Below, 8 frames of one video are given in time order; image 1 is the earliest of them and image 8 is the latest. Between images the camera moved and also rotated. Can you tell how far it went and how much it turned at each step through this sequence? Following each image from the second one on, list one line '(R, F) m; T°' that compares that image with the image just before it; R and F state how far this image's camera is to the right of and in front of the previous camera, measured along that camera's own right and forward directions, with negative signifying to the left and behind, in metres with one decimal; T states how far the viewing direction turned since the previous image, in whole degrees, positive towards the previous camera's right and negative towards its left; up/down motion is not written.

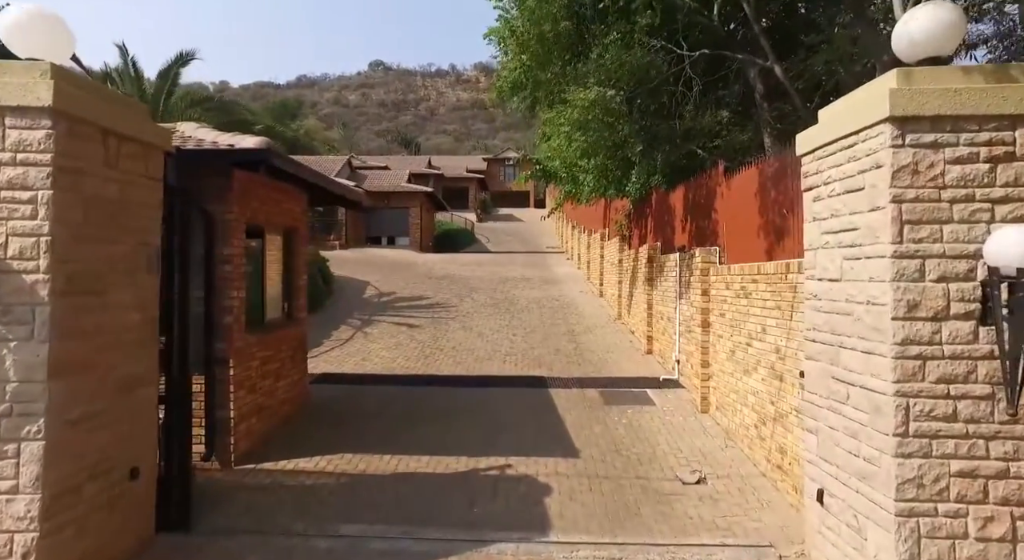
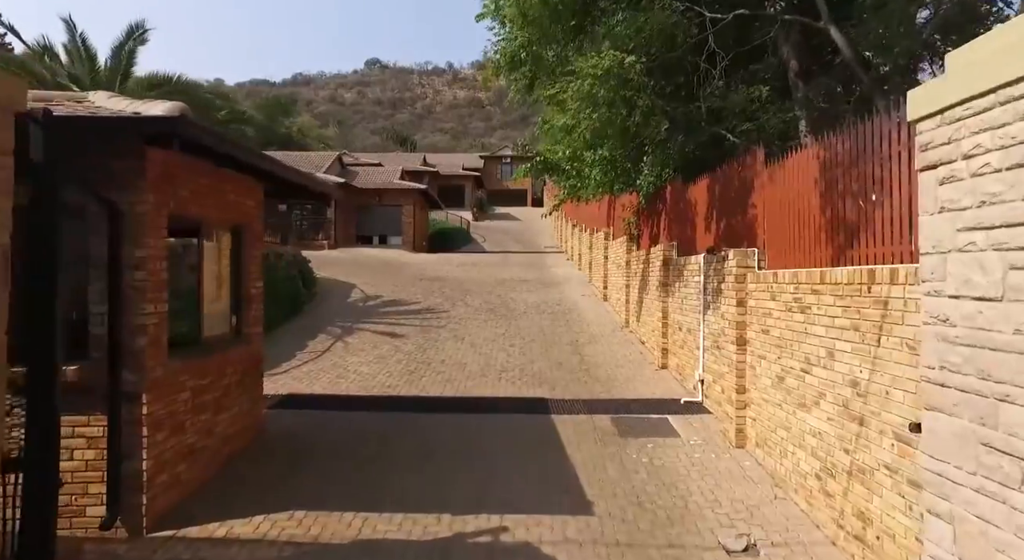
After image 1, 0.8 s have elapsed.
(0.0, +1.3) m; 0°
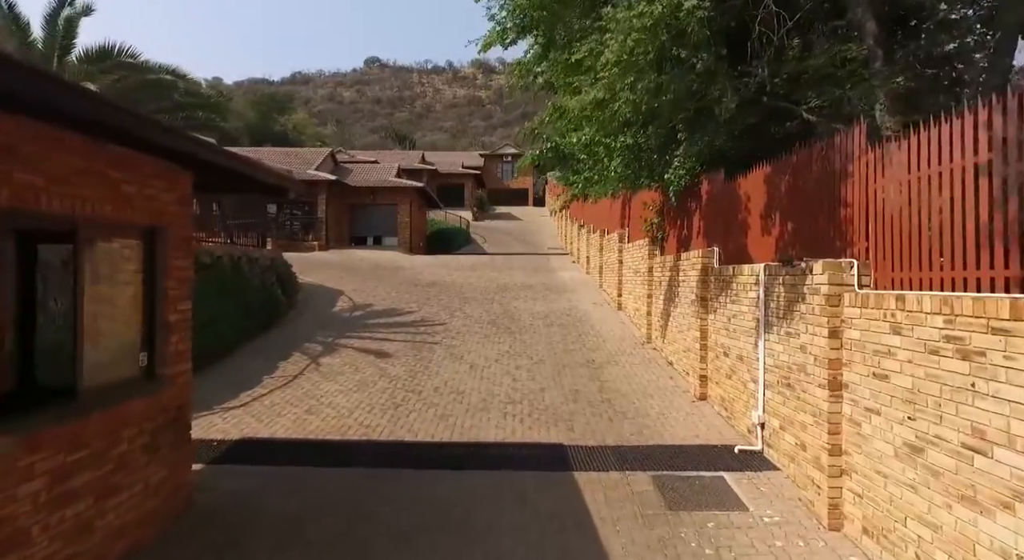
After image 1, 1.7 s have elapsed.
(-0.1, +1.7) m; 0°
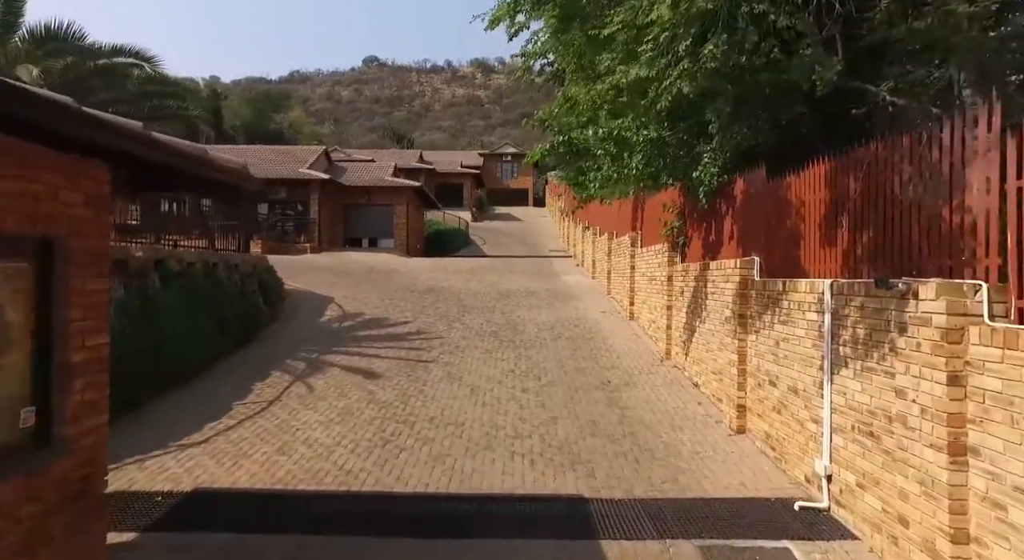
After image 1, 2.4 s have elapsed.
(-0.1, +1.2) m; 0°
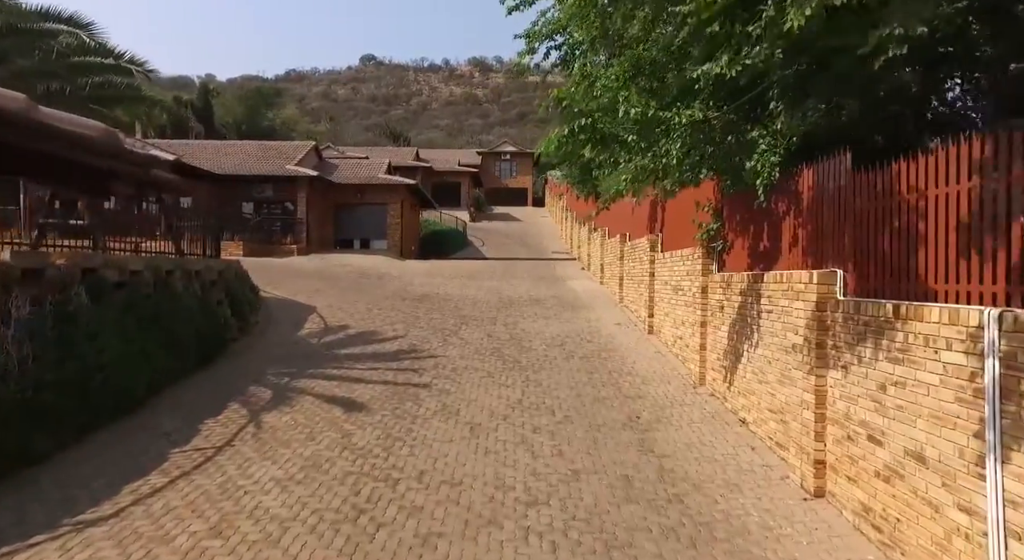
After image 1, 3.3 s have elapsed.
(-0.1, +1.7) m; 0°
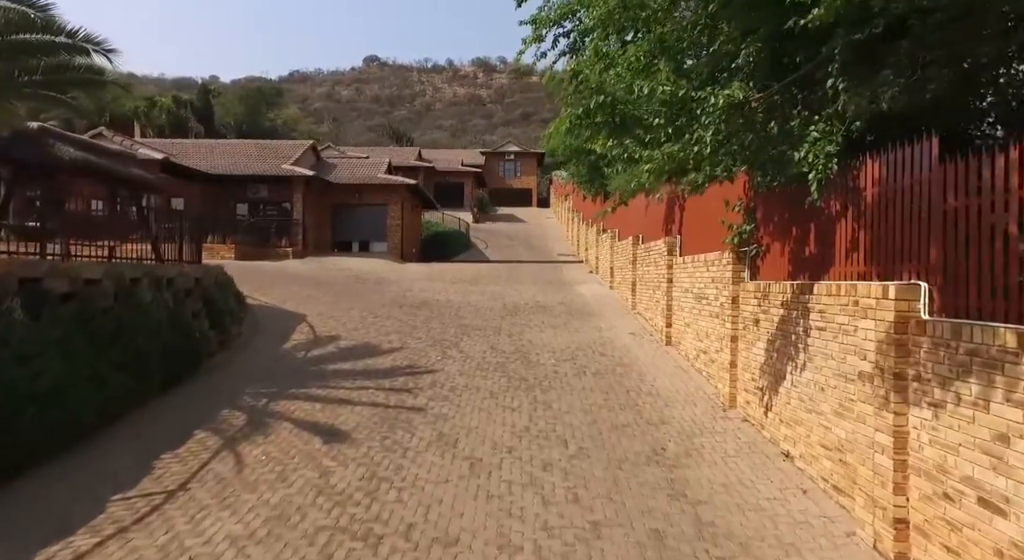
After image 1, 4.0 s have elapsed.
(0.0, +1.1) m; 0°
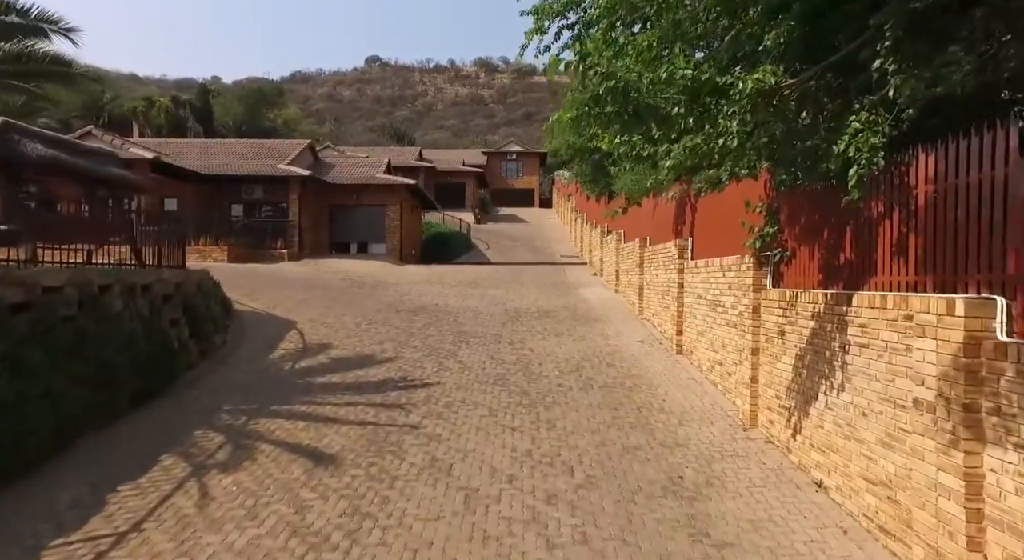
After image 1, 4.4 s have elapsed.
(0.0, +0.7) m; 0°
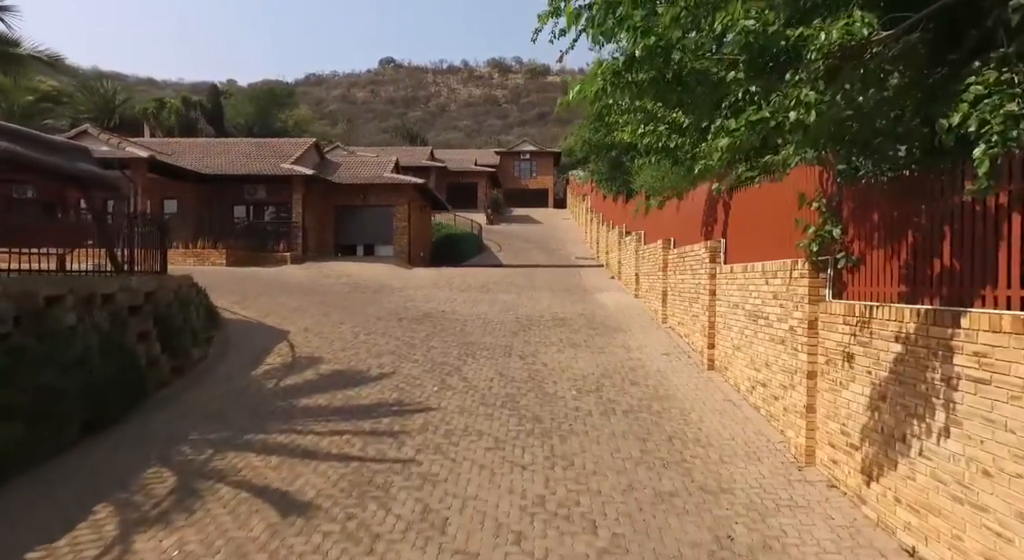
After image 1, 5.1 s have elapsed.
(+0.1, +1.2) m; -1°
